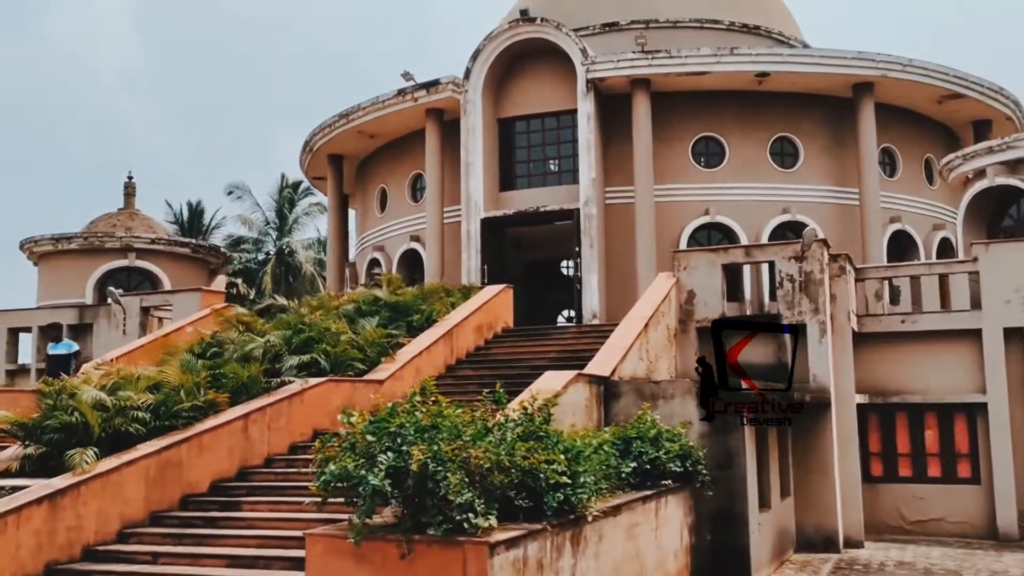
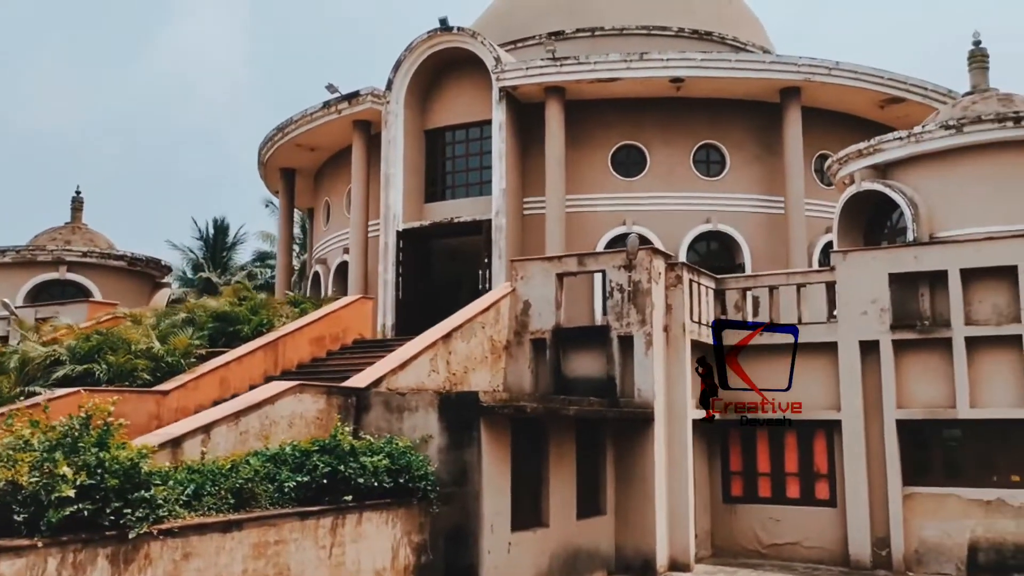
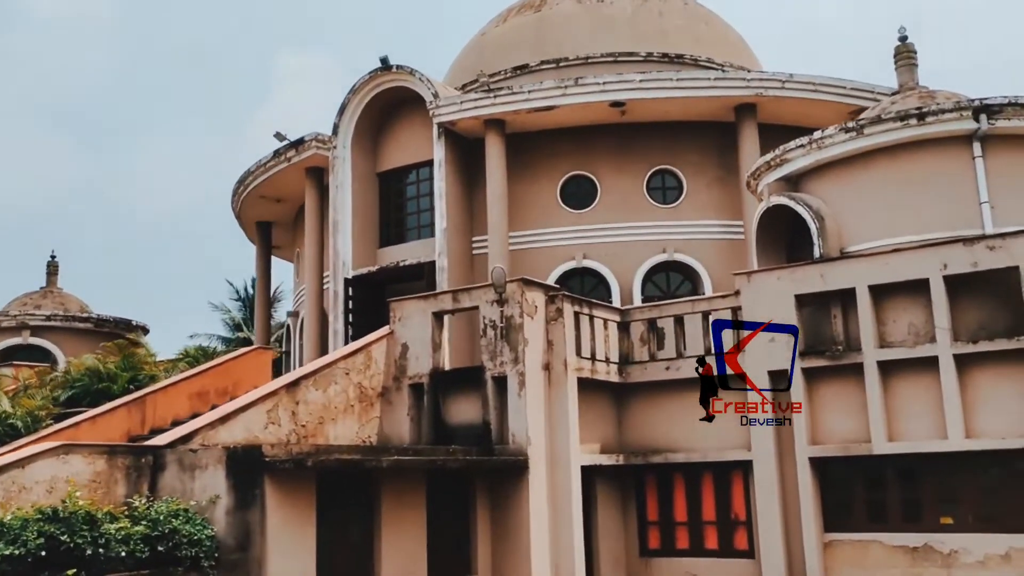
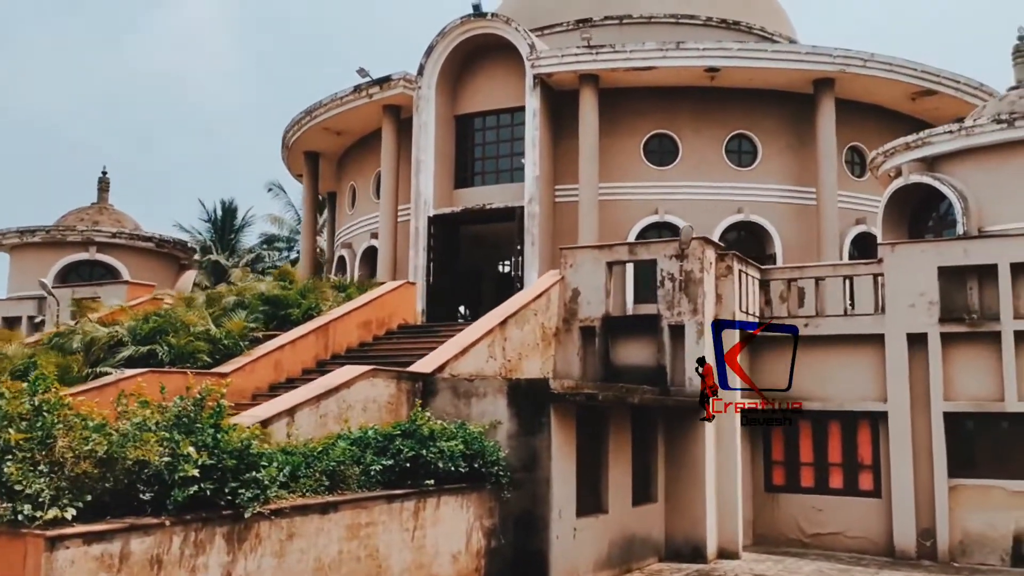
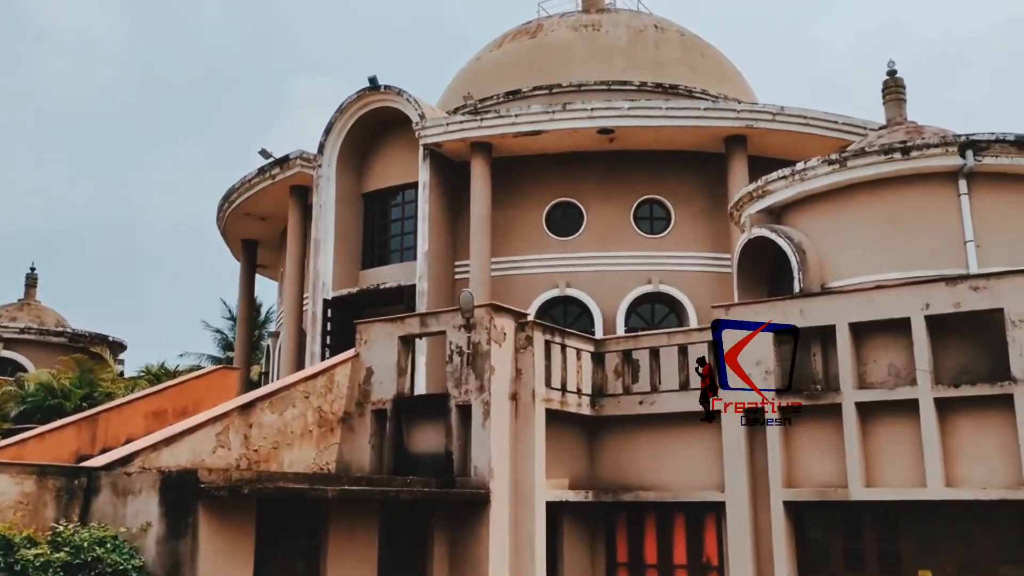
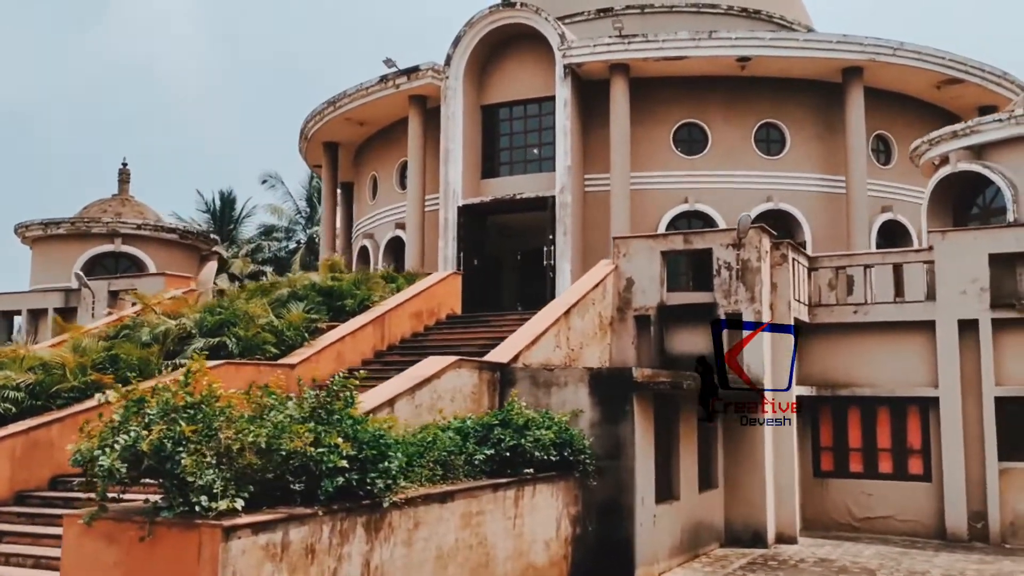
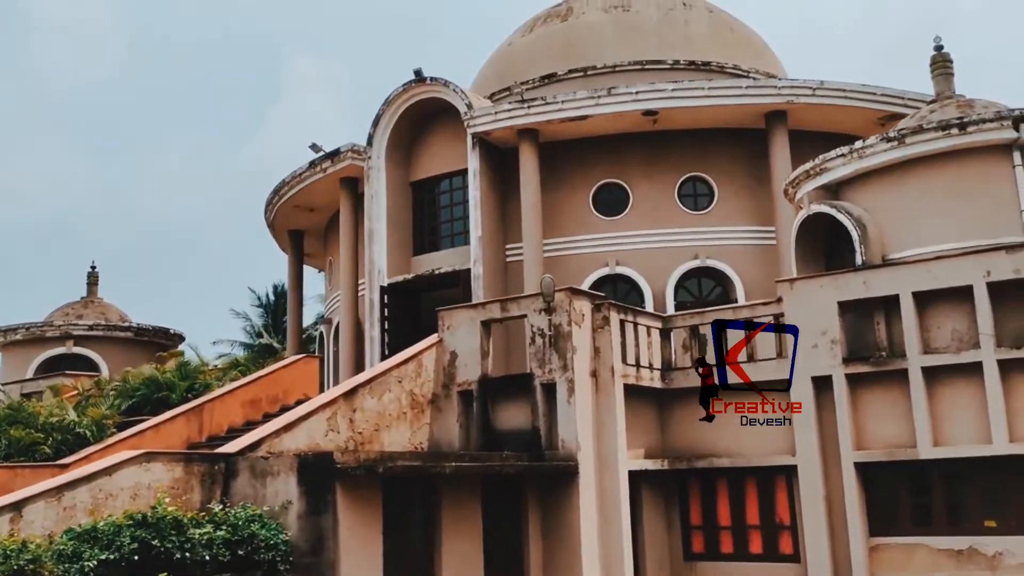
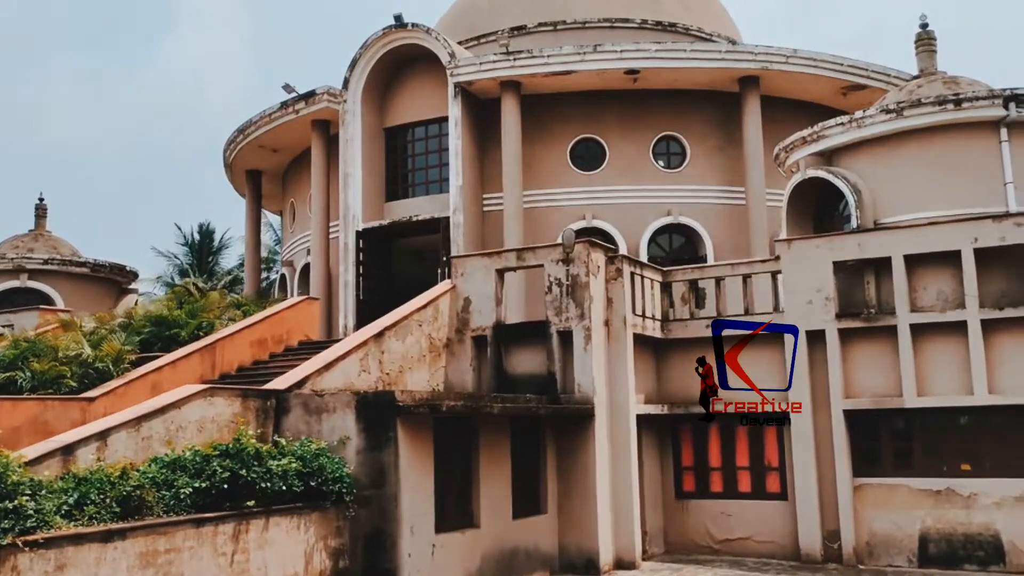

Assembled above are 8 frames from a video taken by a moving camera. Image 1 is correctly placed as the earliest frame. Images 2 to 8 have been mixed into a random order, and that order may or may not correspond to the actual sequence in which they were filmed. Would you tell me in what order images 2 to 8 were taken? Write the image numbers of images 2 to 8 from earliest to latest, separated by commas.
6, 4, 2, 8, 7, 3, 5
